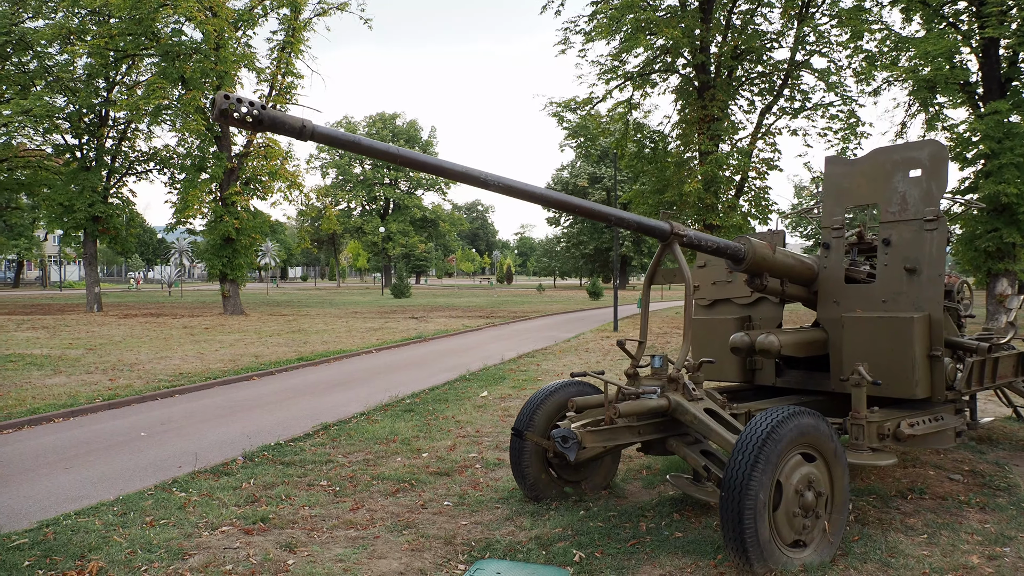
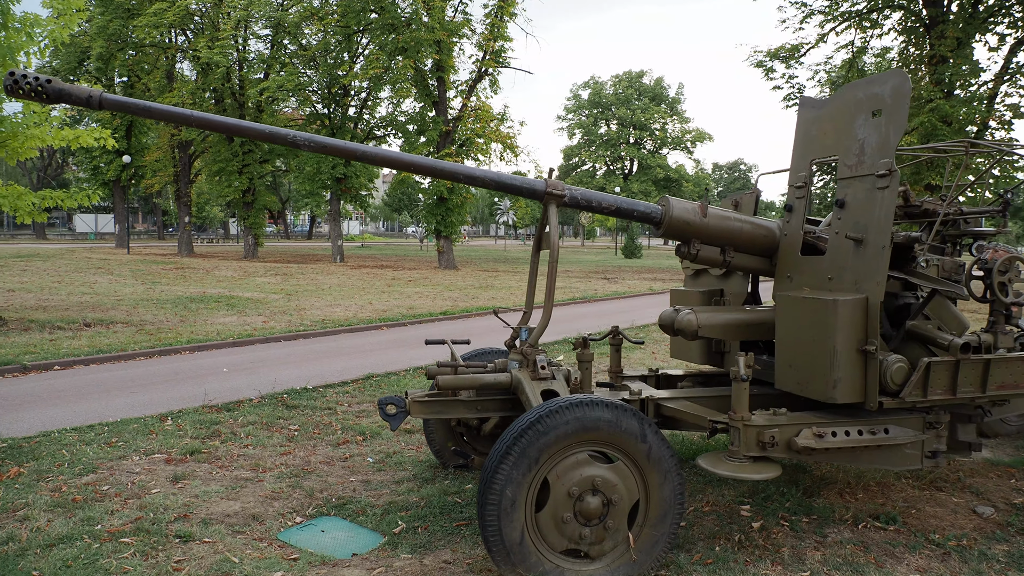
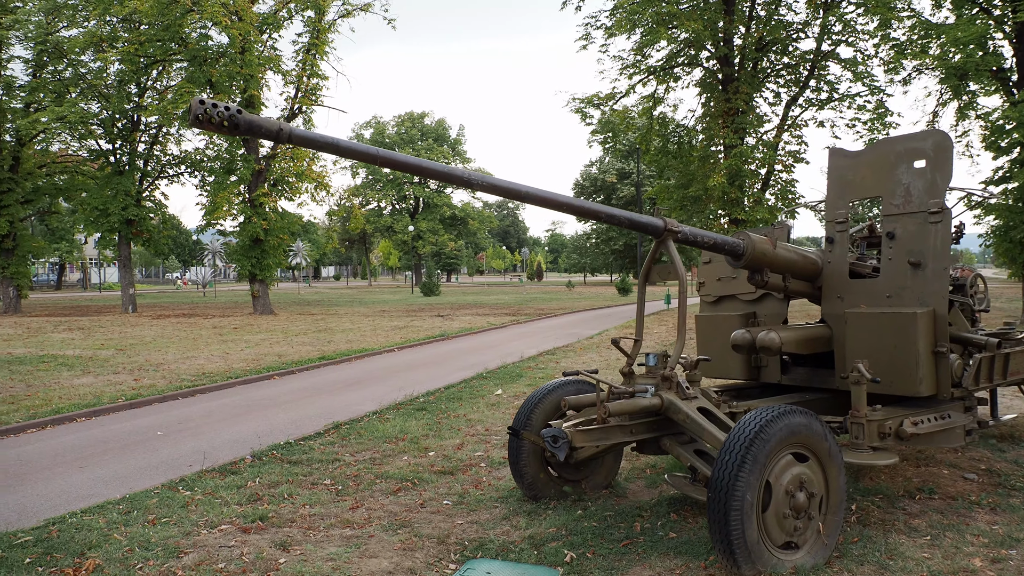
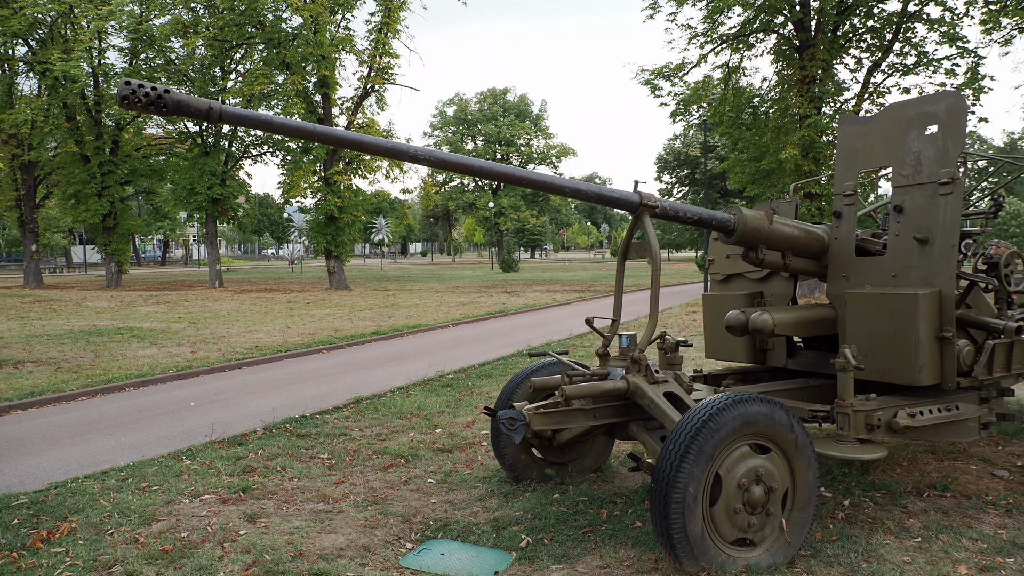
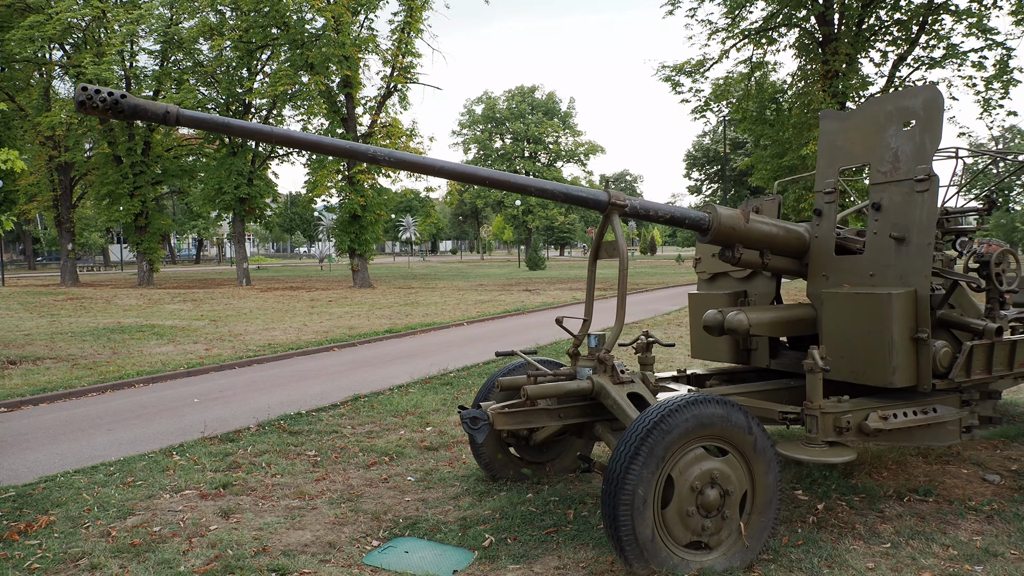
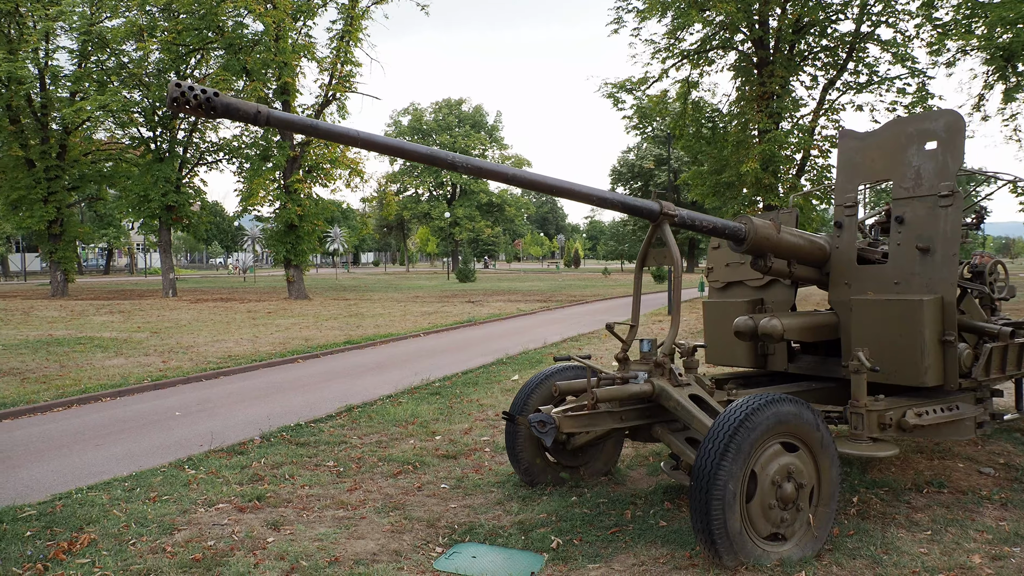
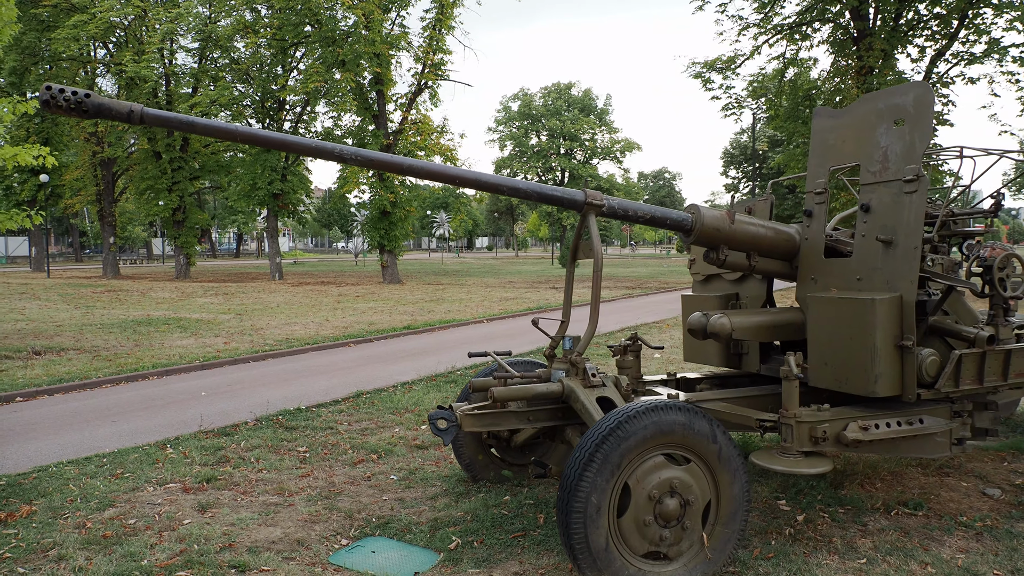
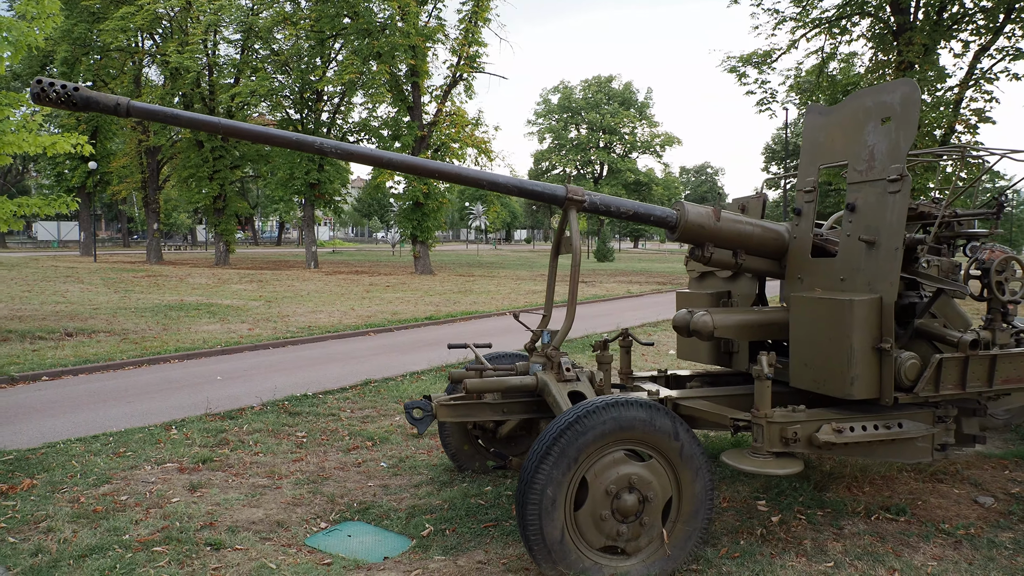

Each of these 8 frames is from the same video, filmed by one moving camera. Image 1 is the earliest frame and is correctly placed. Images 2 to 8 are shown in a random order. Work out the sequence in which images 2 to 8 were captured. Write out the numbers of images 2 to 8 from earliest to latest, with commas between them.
3, 6, 4, 5, 7, 8, 2
